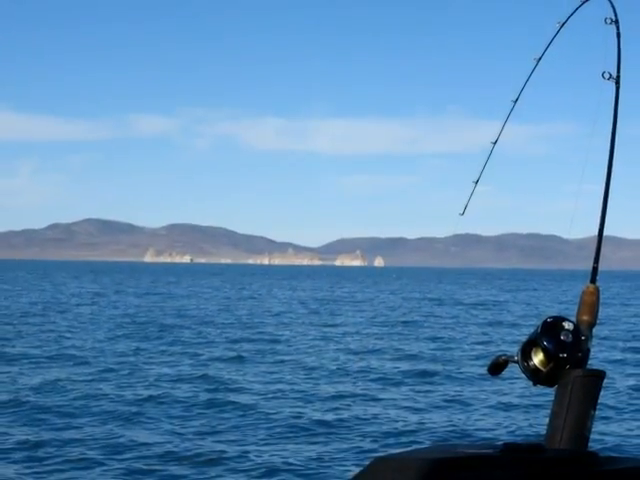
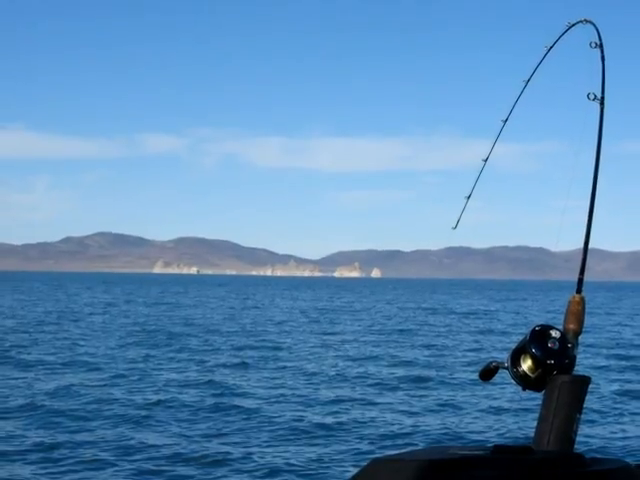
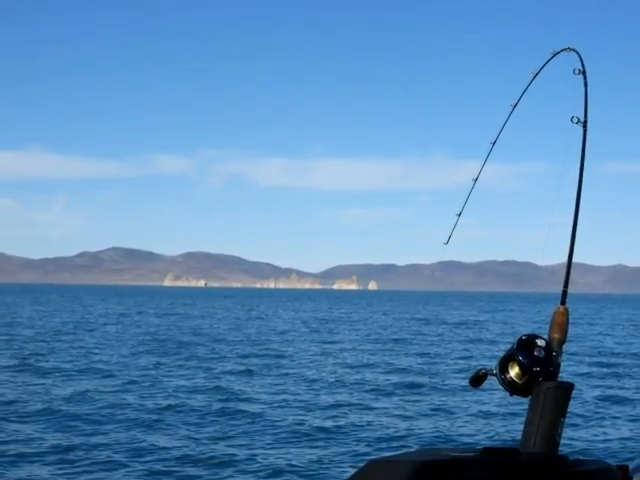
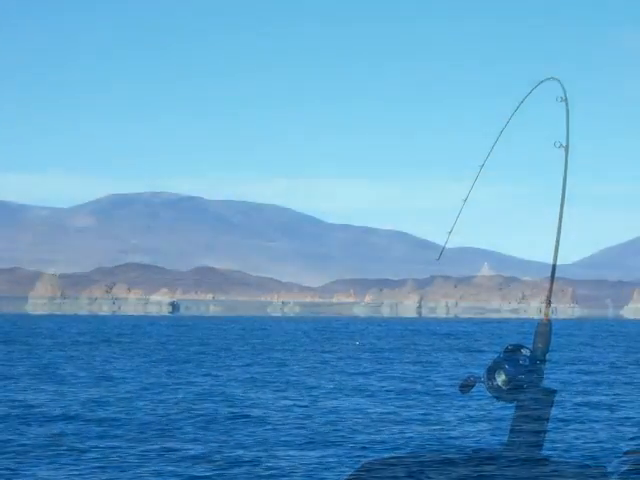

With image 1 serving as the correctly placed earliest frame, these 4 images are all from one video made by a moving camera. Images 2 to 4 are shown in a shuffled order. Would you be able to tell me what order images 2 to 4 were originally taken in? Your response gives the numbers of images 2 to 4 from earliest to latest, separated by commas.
2, 3, 4
